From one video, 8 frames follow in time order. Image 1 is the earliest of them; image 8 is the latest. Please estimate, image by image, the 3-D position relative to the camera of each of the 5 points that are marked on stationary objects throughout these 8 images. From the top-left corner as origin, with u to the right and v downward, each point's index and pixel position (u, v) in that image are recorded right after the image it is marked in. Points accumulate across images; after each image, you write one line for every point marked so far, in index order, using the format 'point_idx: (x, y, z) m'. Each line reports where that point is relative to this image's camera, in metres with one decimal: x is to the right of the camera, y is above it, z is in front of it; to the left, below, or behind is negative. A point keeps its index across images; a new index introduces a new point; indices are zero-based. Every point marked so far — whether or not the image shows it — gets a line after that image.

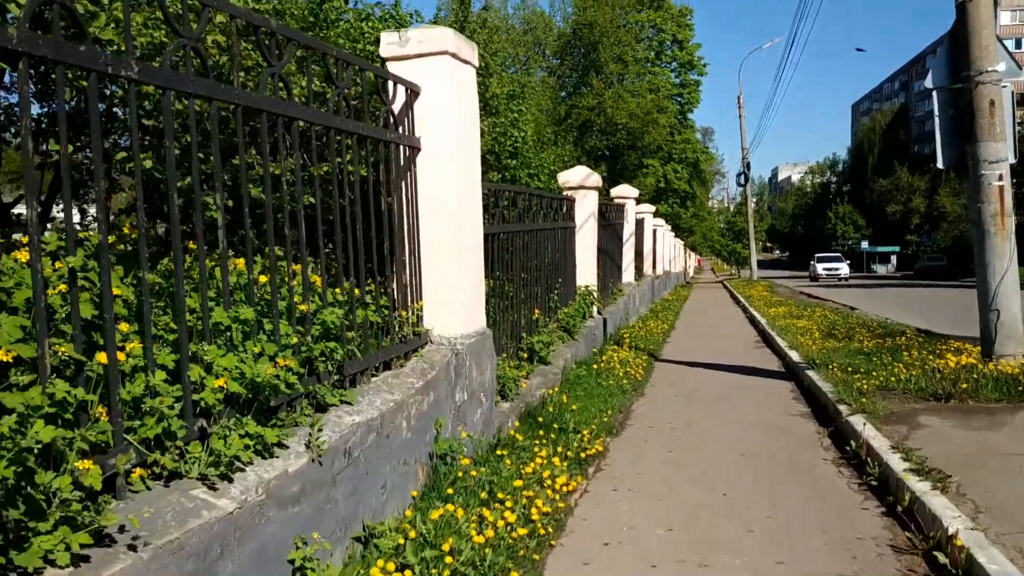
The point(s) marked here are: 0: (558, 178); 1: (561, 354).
0: (+0.5, +1.3, +10.4) m
1: (+0.4, -0.6, +7.9) m
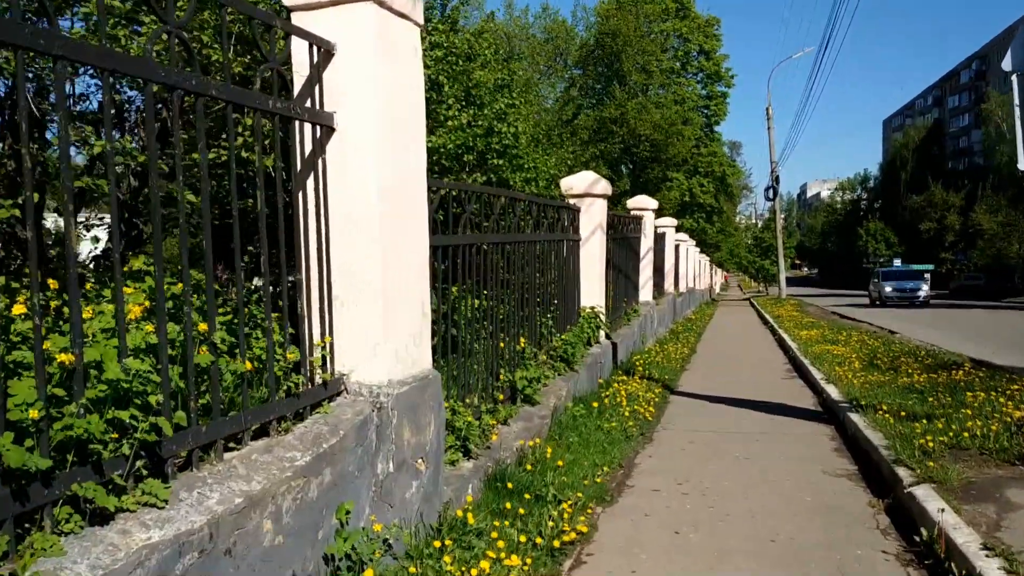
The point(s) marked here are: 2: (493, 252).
0: (+0.5, +1.0, +9.1) m
1: (+0.3, -0.7, +6.6) m
2: (-0.1, +0.2, +6.1) m
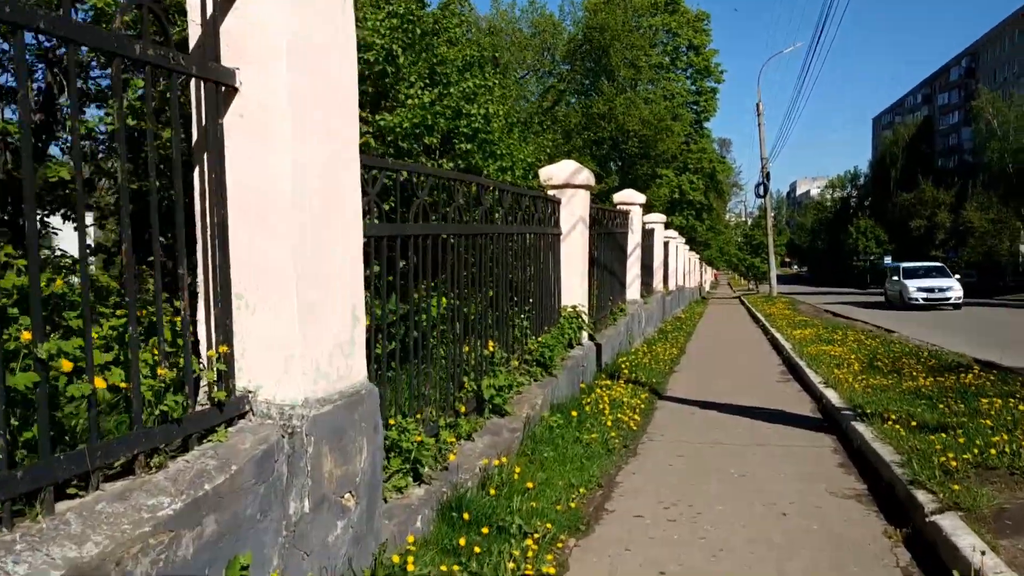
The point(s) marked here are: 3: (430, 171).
0: (+0.2, +1.1, +8.5) m
1: (+0.1, -0.7, +6.0) m
2: (-0.3, +0.3, +5.4) m
3: (-0.5, +0.6, +4.9) m
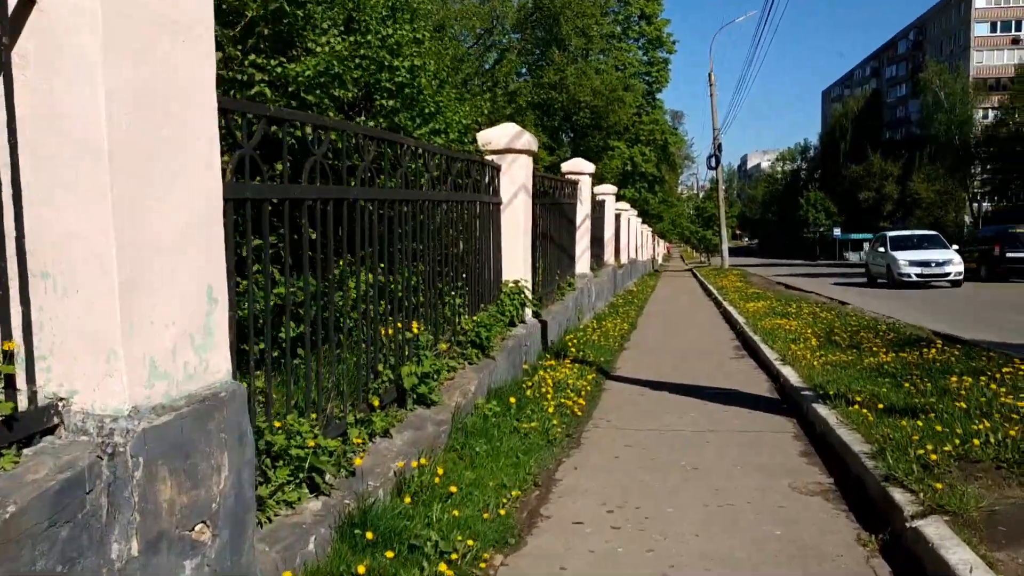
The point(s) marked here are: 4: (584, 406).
0: (-0.3, +1.3, +7.8) m
1: (-0.3, -0.6, +5.3) m
2: (-0.7, +0.4, +4.8) m
3: (-0.8, +0.8, +4.2) m
4: (+0.5, -0.8, +6.5) m
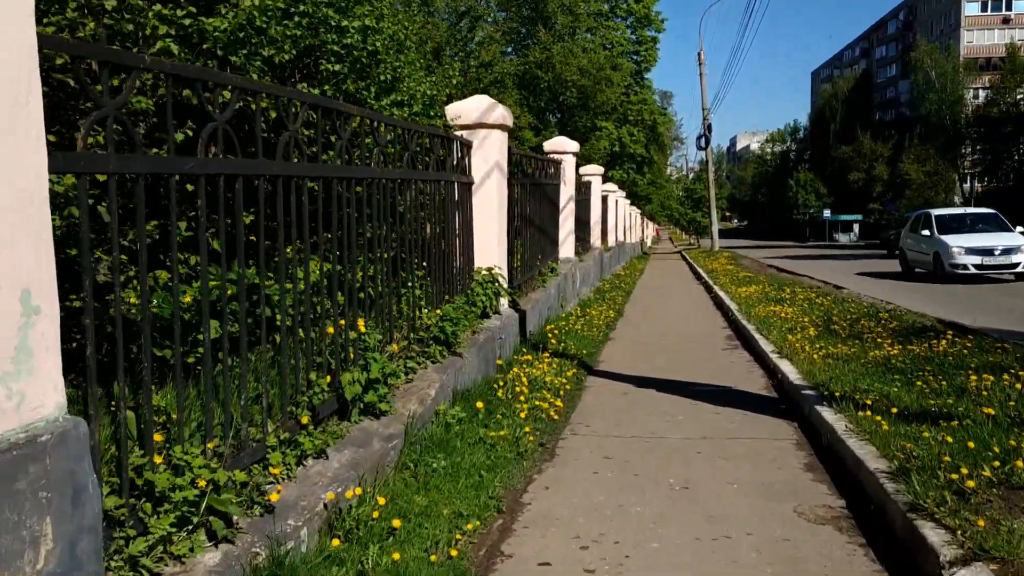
0: (-0.5, +1.4, +7.1) m
1: (-0.5, -0.5, +4.7) m
2: (-0.9, +0.4, +4.1) m
3: (-1.0, +0.8, +3.6) m
4: (+0.3, -0.8, +5.9) m
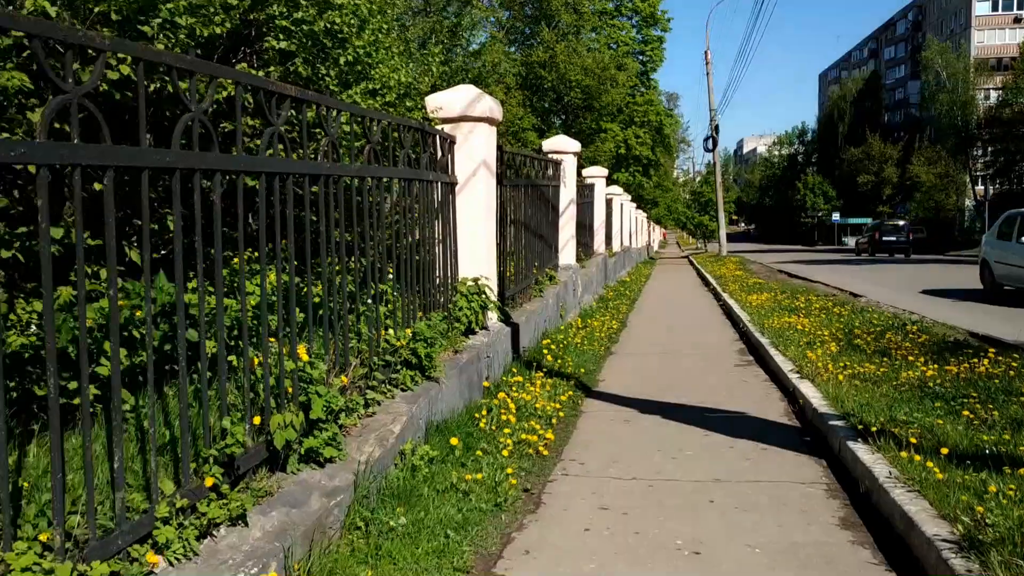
0: (-0.6, +1.3, +6.4) m
1: (-0.6, -0.6, +4.0) m
2: (-1.0, +0.3, +3.4) m
3: (-1.1, +0.7, +2.8) m
4: (+0.2, -0.9, +5.2) m
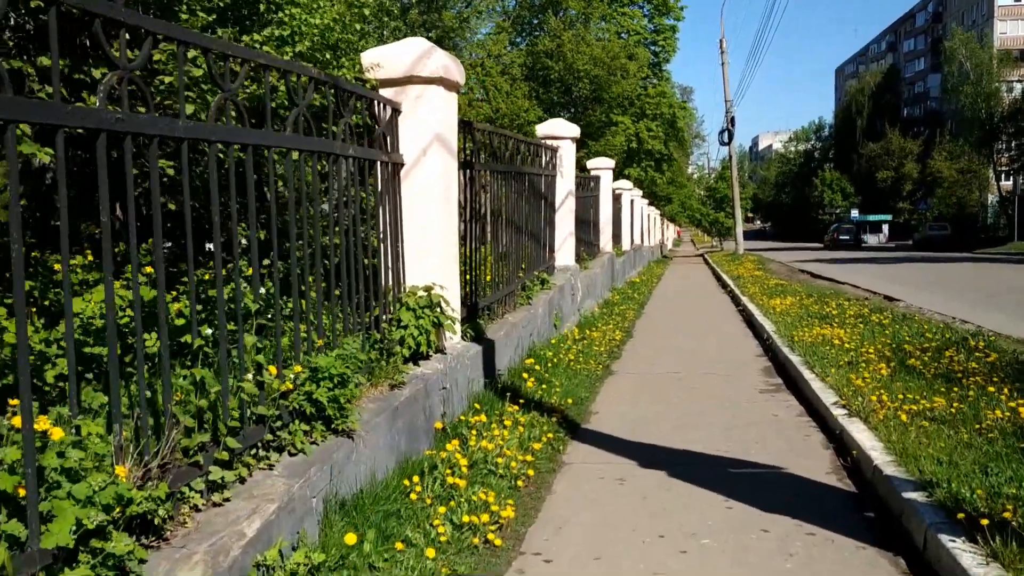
0: (-0.8, +1.2, +5.0) m
1: (-0.8, -0.7, +2.5) m
2: (-1.2, +0.3, +1.9) m
3: (-1.4, +0.6, +1.4) m
4: (0.0, -0.9, +3.7) m
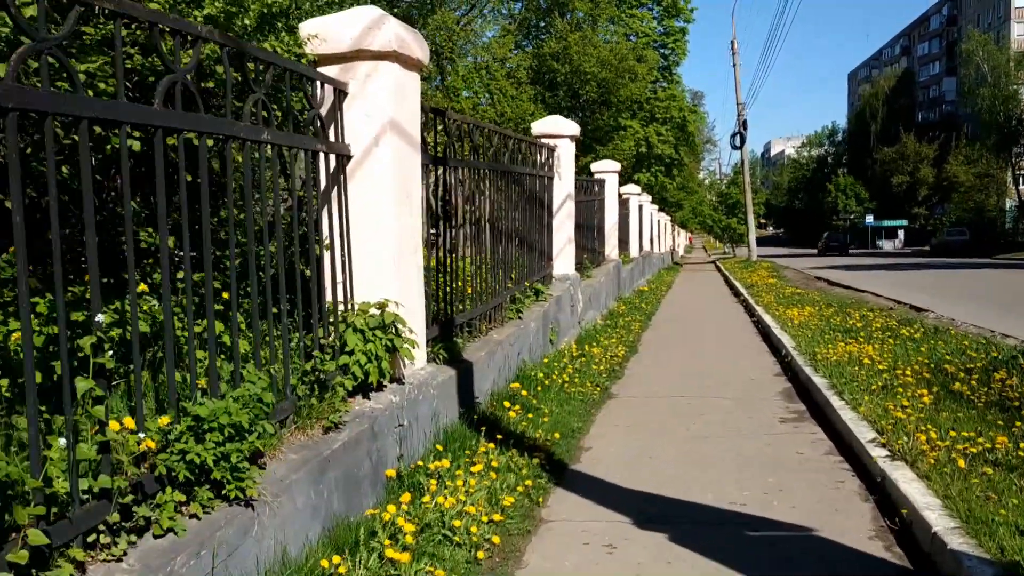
0: (-0.9, +1.2, +4.1) m
1: (-1.0, -0.7, +1.7) m
2: (-1.4, +0.2, +1.1) m
3: (-1.6, +0.6, +0.6) m
4: (-0.1, -1.0, +2.9) m
